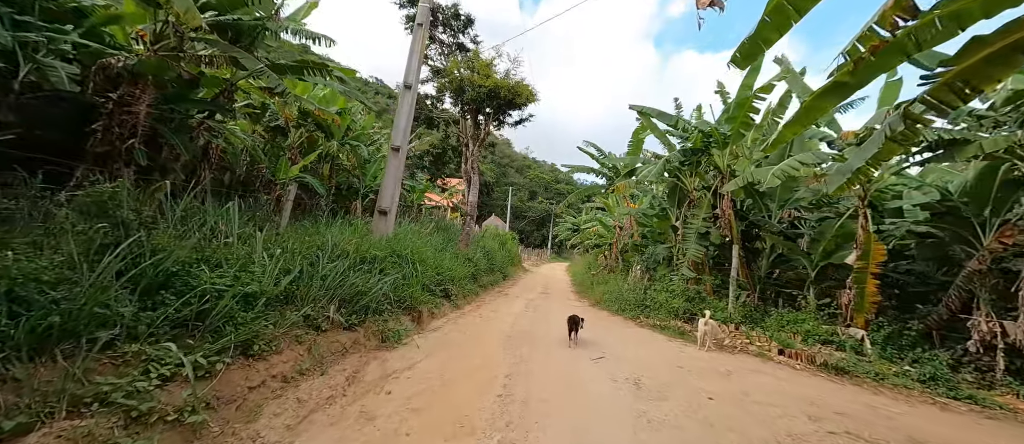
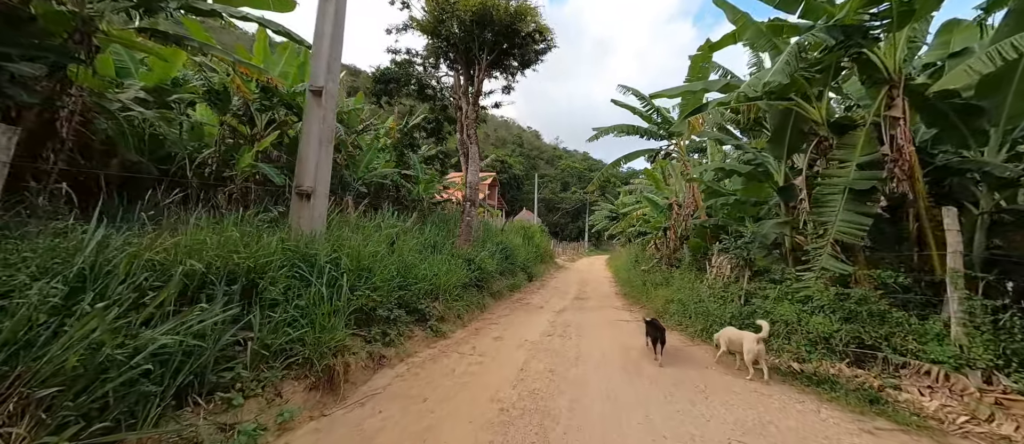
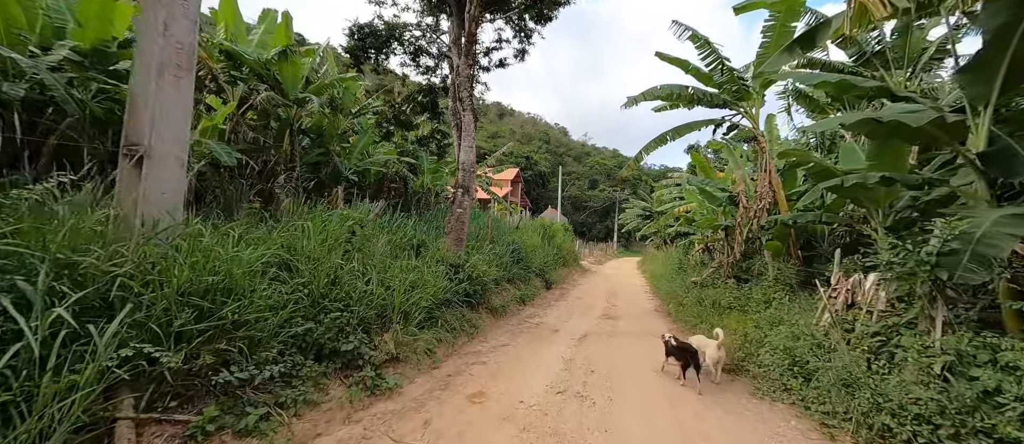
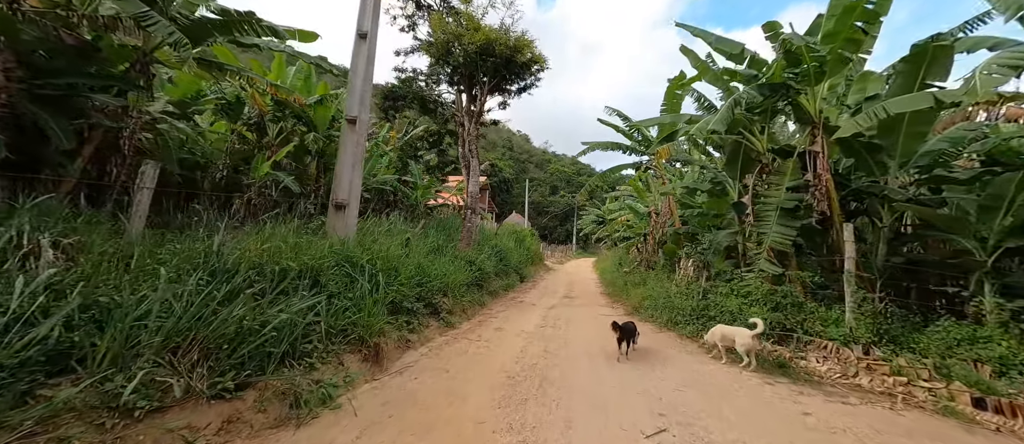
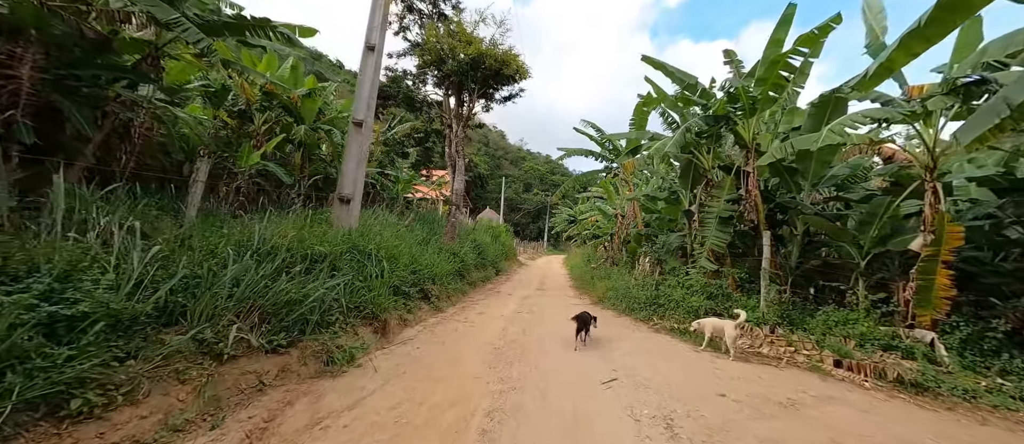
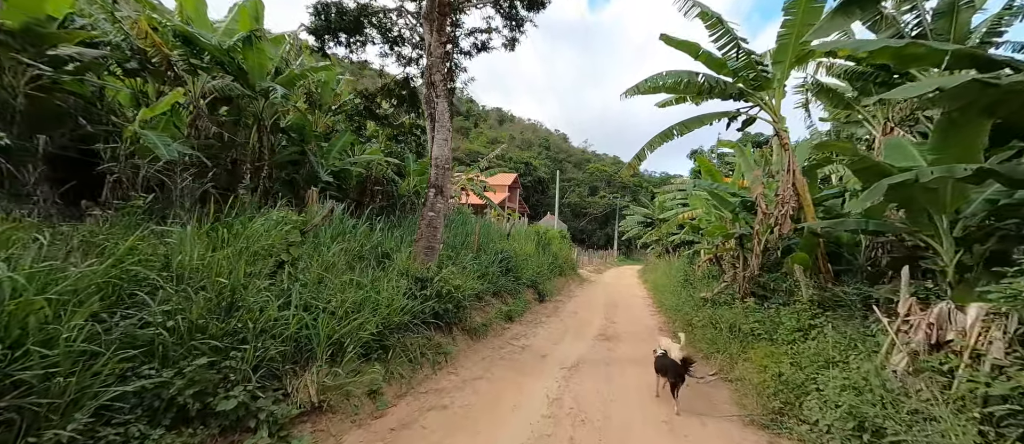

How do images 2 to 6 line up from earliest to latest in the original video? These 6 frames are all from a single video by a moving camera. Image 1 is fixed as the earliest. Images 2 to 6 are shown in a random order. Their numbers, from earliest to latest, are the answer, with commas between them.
5, 4, 2, 3, 6
